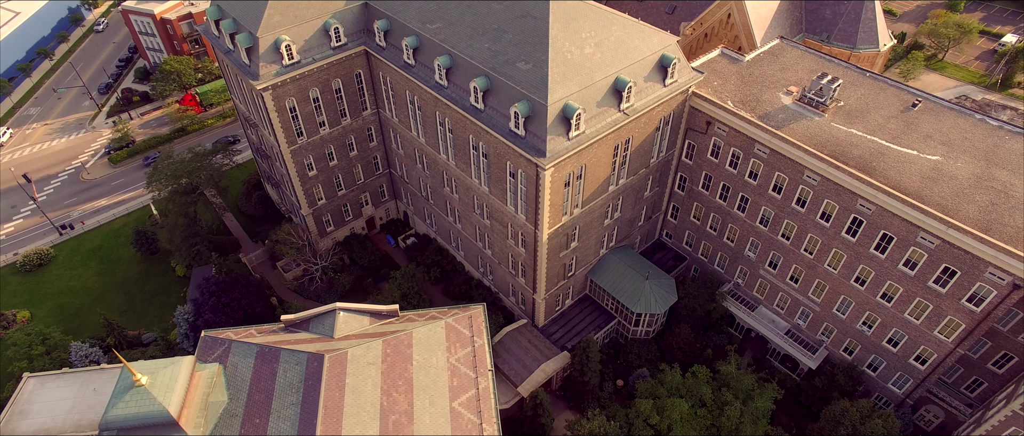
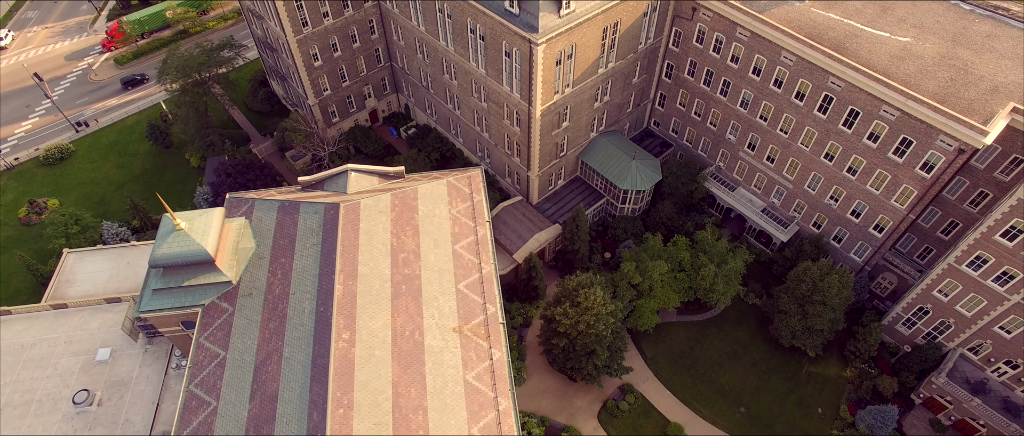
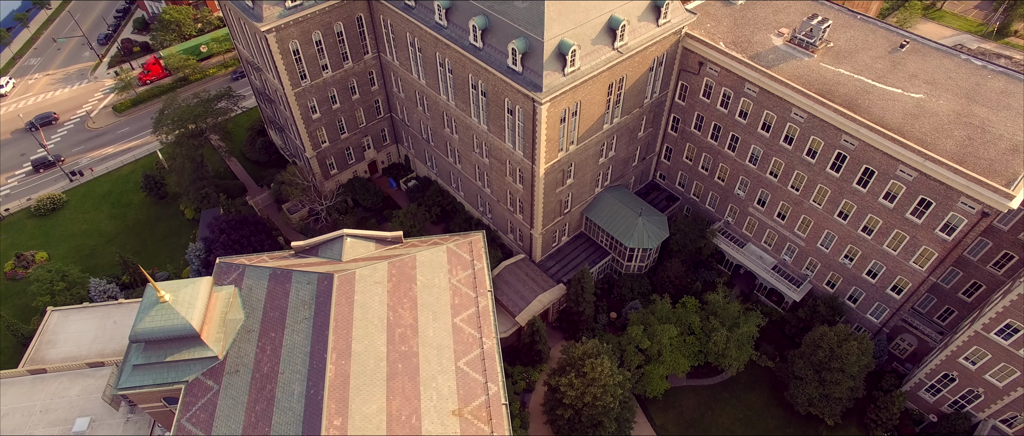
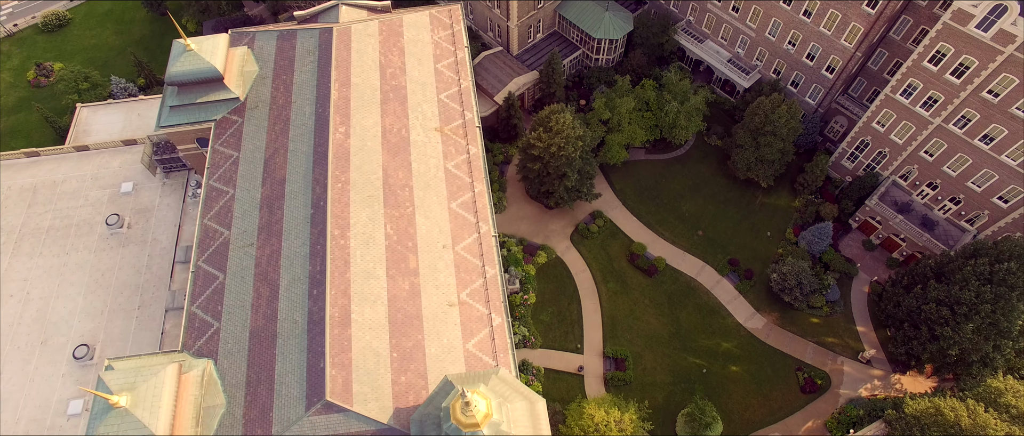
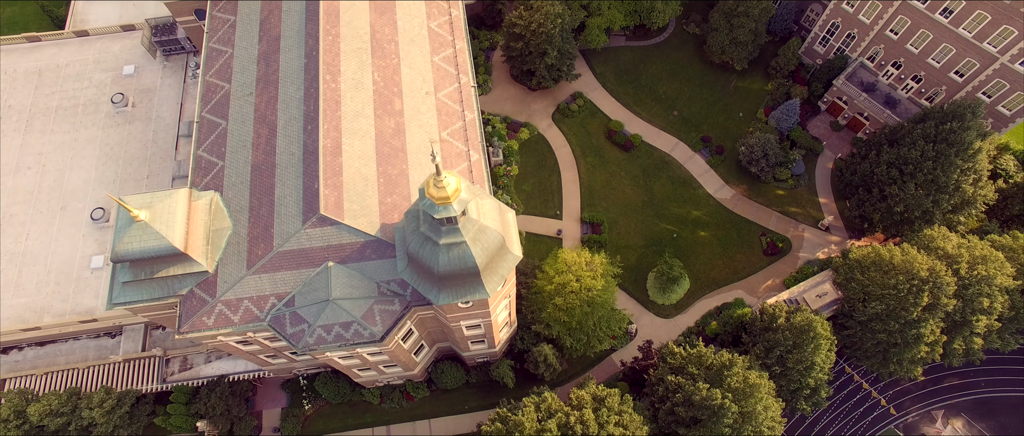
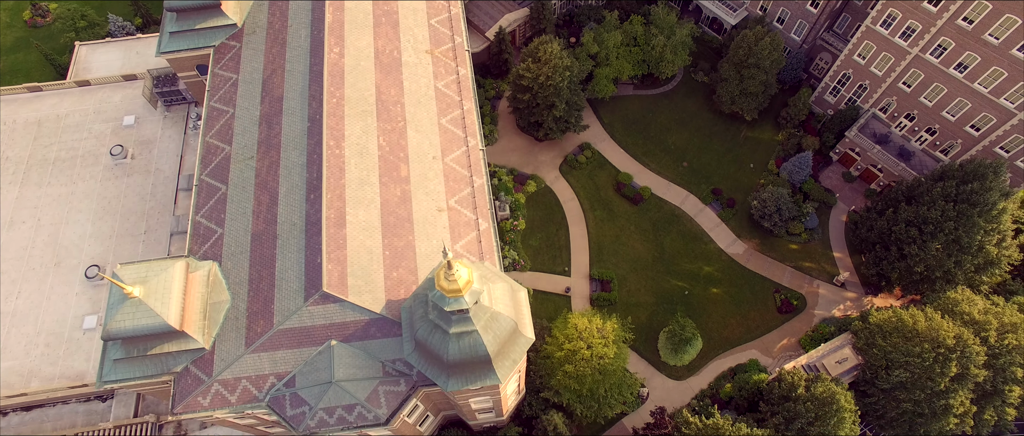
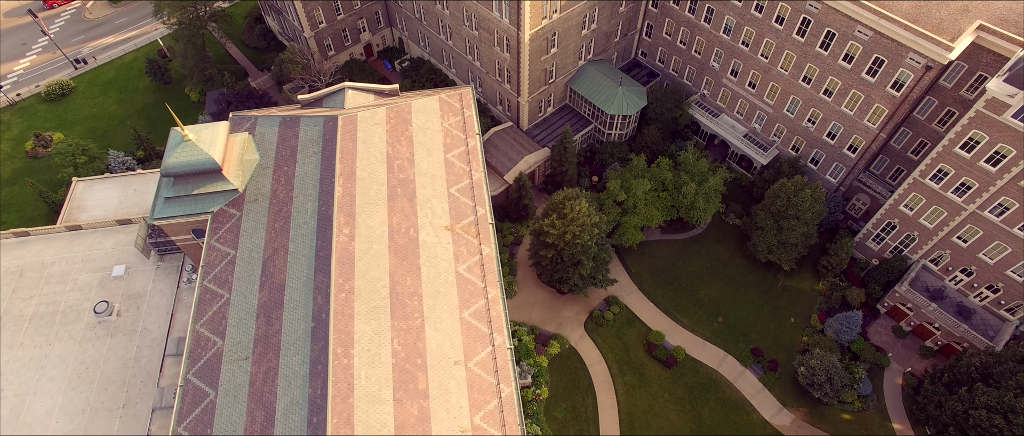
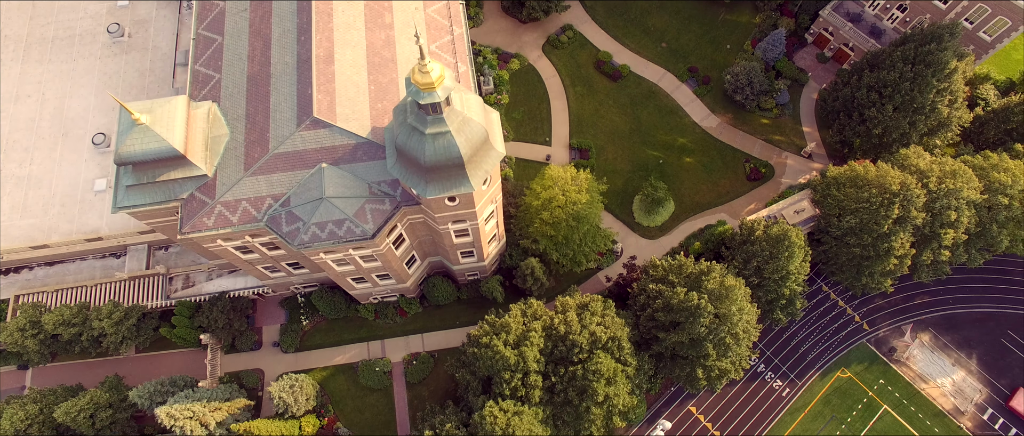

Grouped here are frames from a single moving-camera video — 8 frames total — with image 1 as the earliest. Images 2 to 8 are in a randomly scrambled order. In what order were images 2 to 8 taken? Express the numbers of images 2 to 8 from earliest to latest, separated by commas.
3, 2, 7, 4, 6, 5, 8
